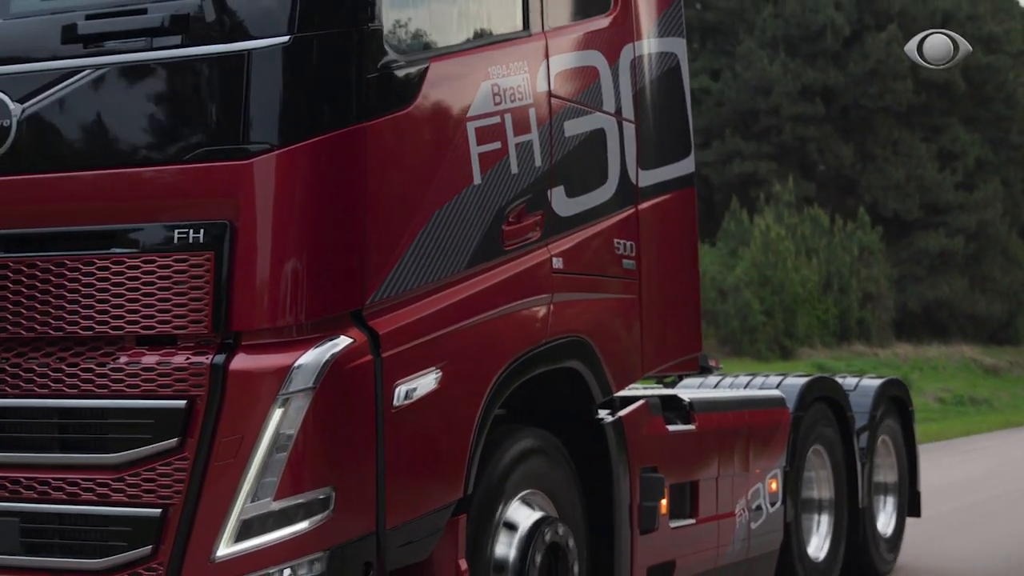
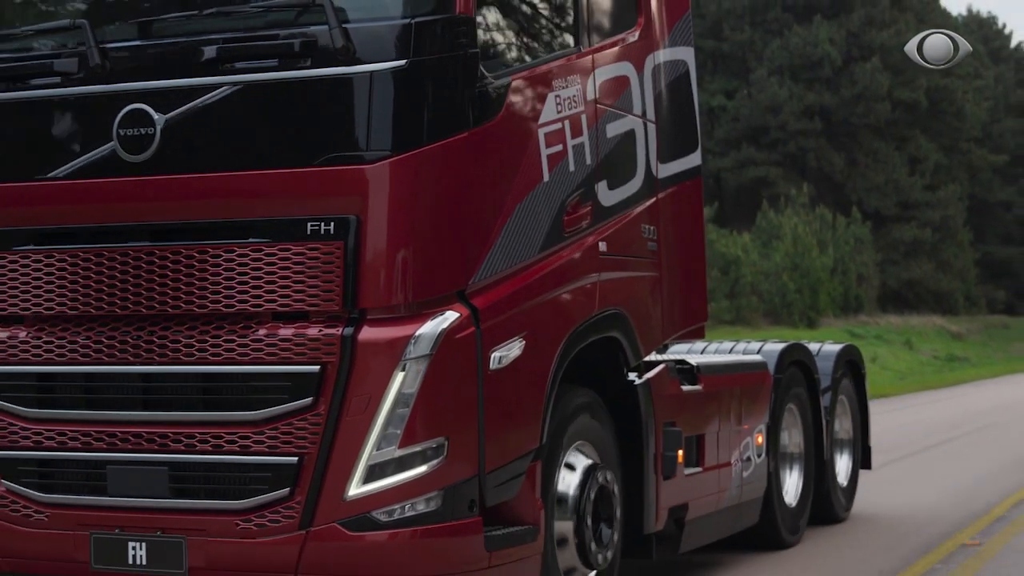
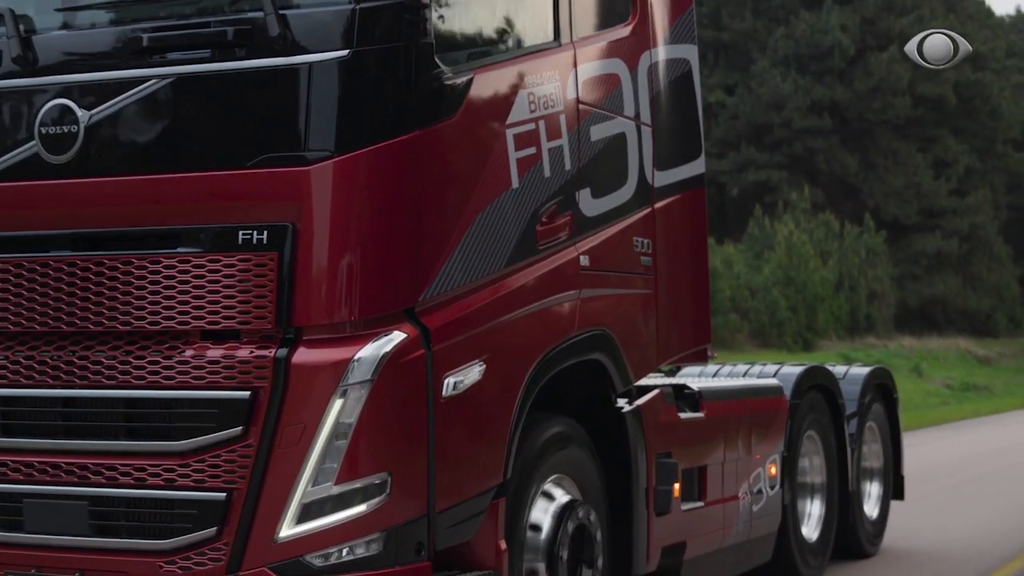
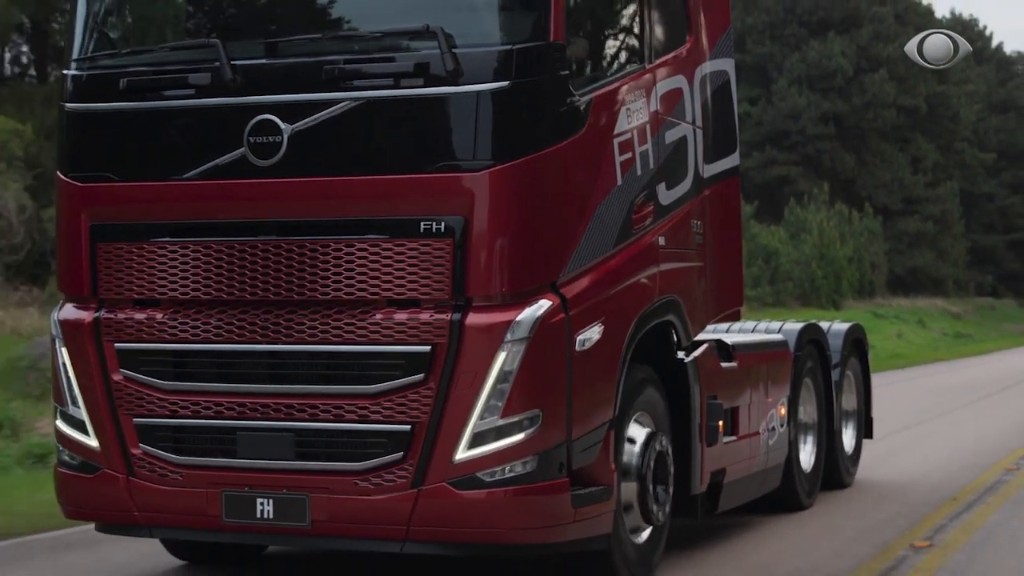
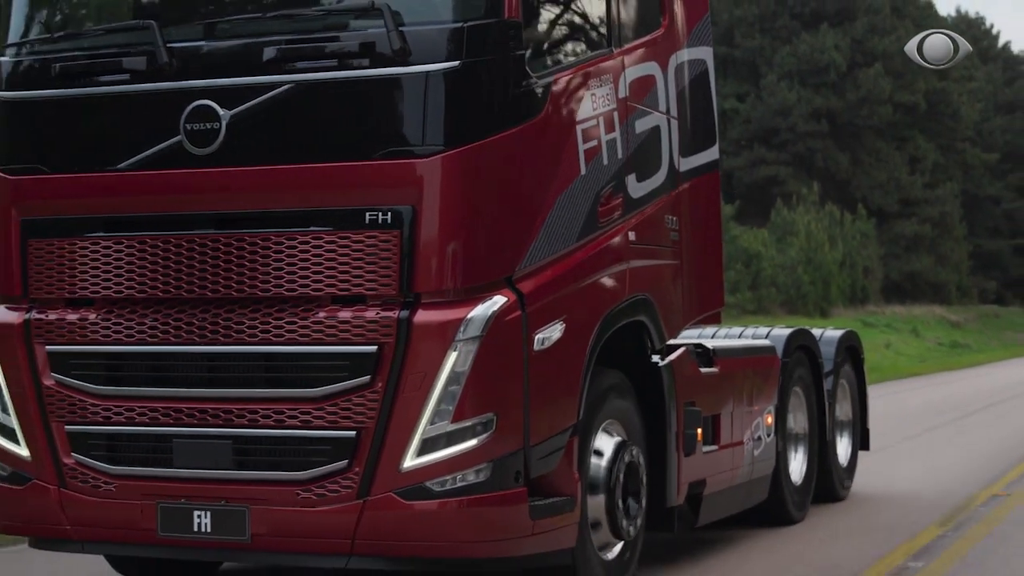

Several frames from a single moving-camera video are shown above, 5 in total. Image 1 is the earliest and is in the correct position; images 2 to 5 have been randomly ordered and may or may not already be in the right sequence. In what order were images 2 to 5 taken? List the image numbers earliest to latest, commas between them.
3, 2, 5, 4
